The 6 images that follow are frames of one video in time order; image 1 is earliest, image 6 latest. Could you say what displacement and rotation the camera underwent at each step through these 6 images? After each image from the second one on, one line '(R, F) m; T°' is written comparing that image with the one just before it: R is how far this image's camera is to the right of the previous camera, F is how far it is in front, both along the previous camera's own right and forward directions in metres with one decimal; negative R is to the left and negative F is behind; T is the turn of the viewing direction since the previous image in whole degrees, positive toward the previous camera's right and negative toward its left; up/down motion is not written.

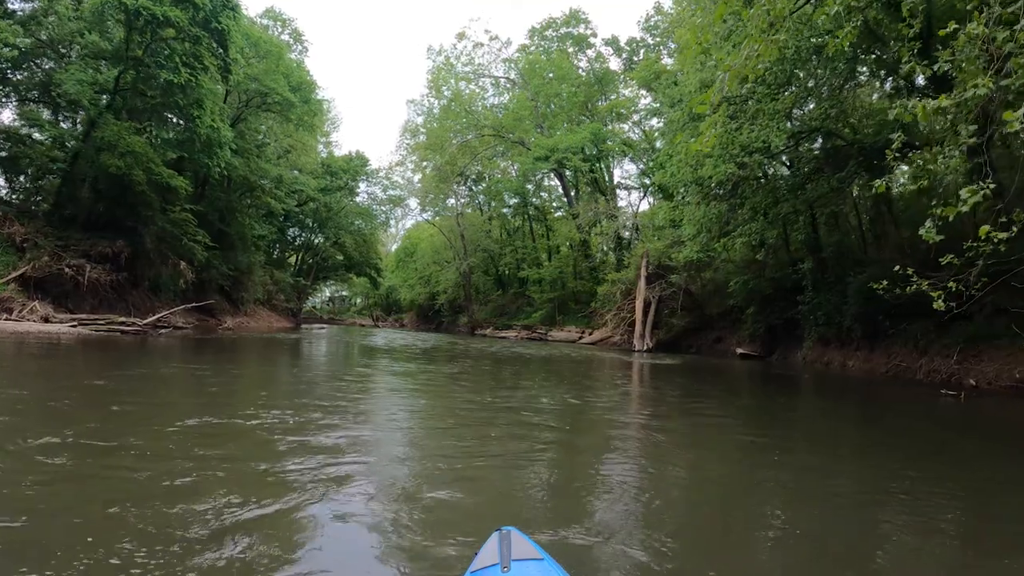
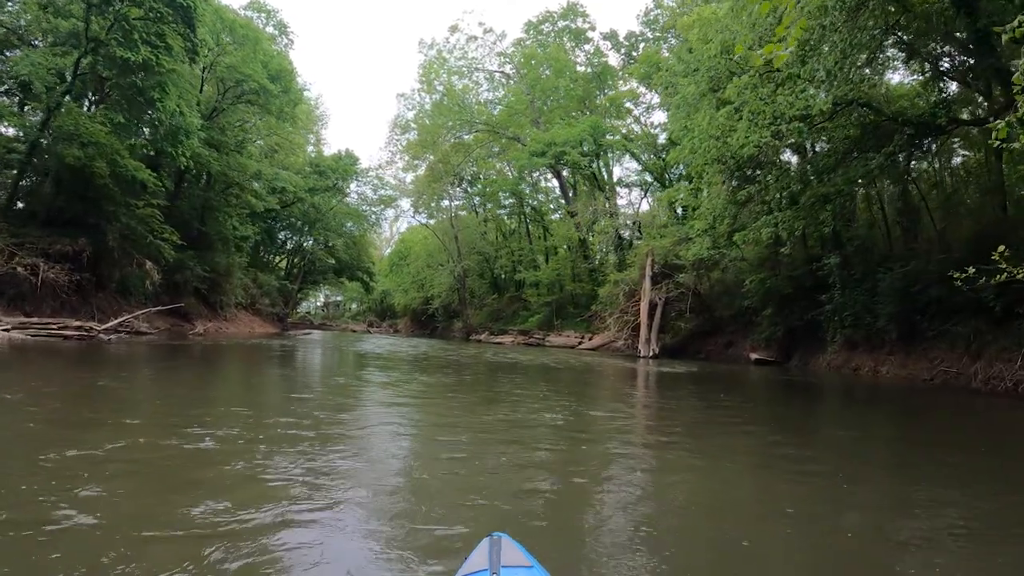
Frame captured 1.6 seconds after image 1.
(+0.1, +1.5) m; 0°
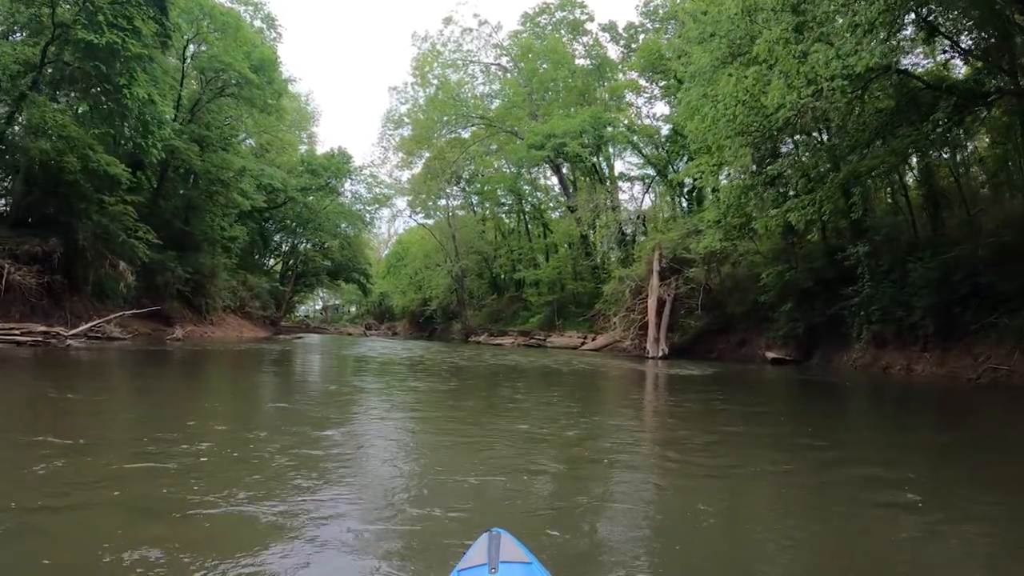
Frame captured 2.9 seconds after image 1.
(+0.1, +1.1) m; 0°
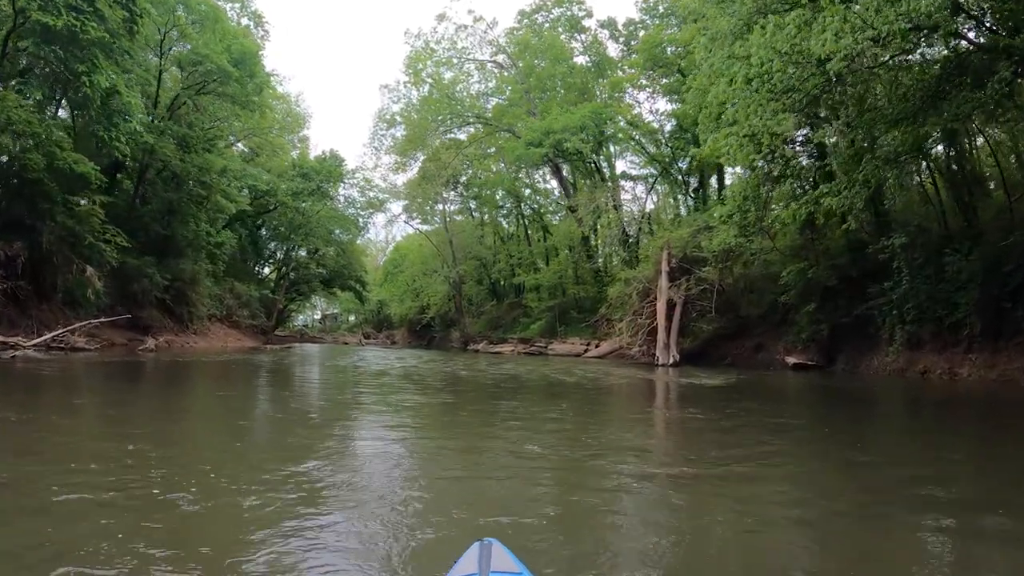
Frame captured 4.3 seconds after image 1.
(+0.1, +1.2) m; 0°
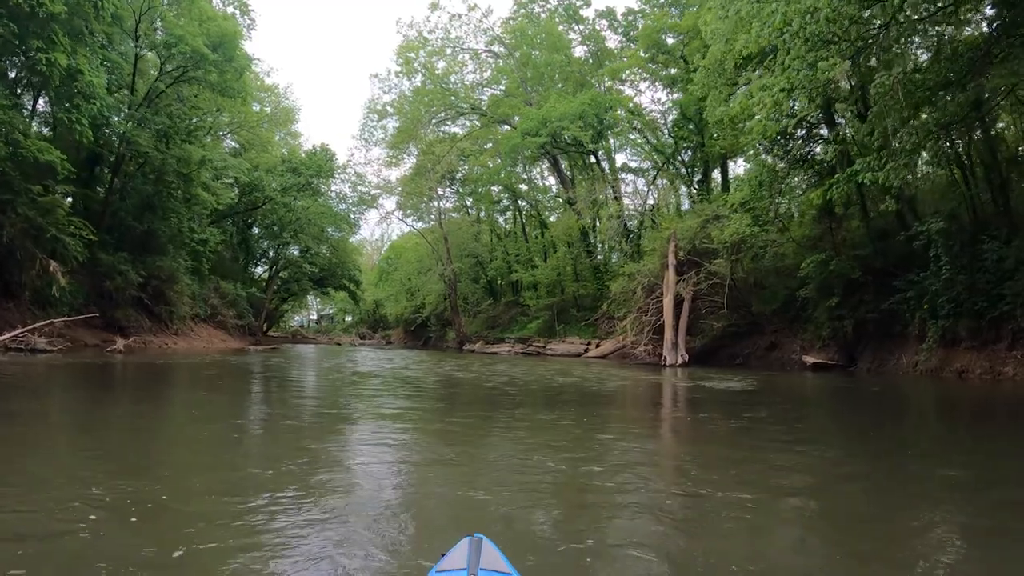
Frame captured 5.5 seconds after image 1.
(+0.1, +1.1) m; 0°
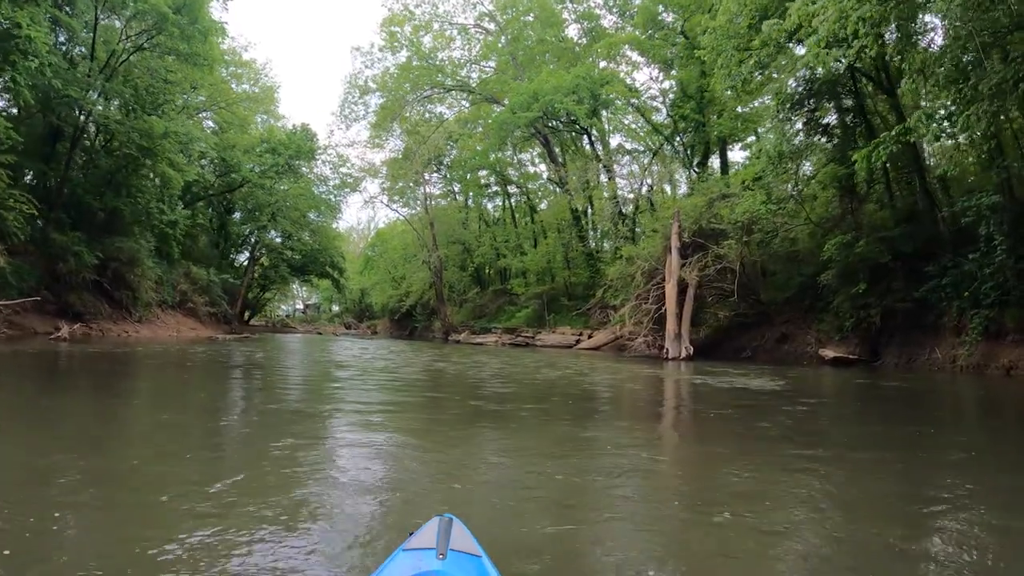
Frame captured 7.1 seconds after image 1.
(0.0, +1.4) m; +1°
